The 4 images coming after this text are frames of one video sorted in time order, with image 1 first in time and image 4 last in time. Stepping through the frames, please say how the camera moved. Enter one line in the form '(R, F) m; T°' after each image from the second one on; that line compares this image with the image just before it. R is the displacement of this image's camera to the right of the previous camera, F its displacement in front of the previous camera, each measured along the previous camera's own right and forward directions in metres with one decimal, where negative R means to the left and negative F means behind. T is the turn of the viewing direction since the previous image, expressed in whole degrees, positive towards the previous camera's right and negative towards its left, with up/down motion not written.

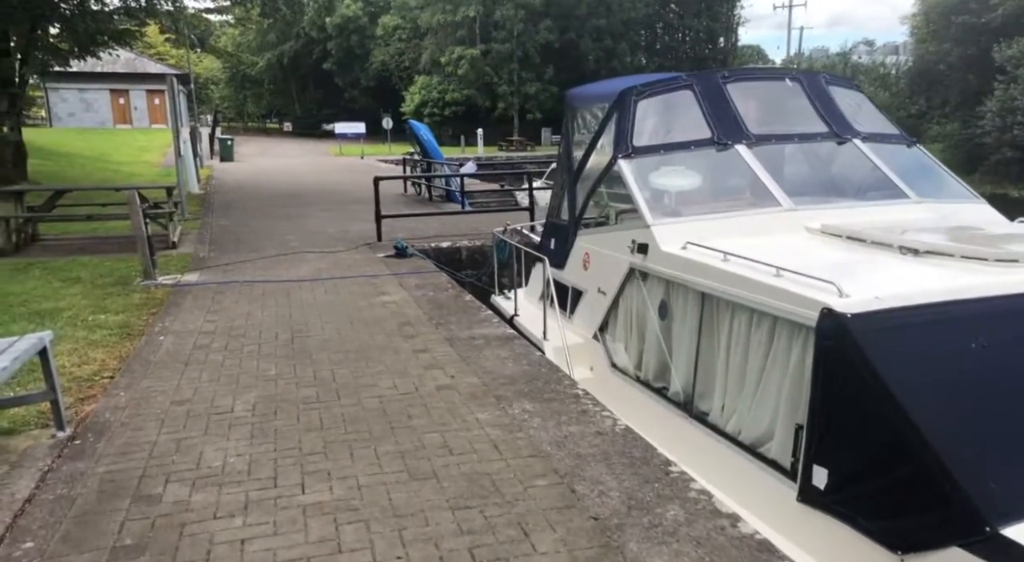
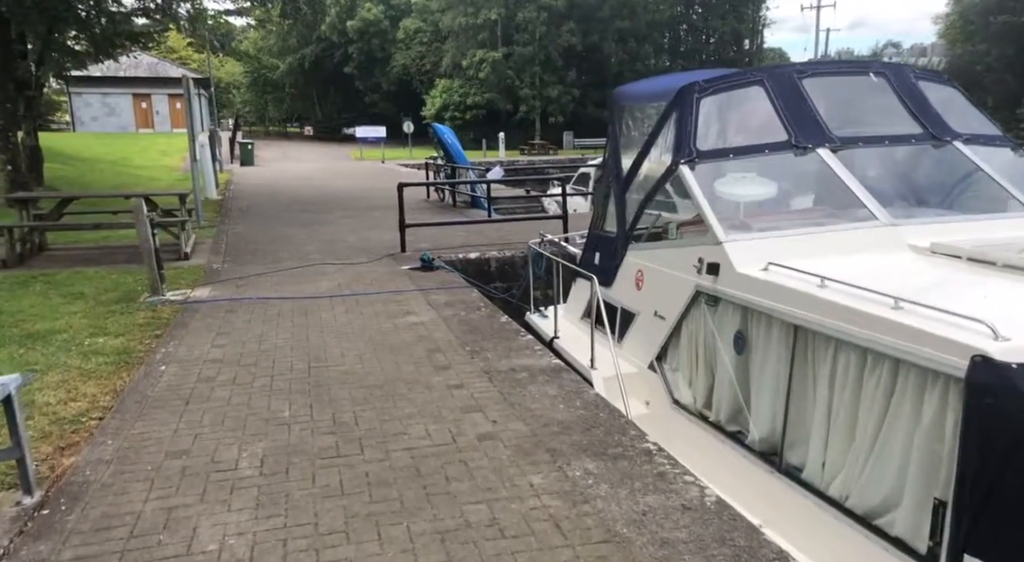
(-0.2, +0.7) m; -1°
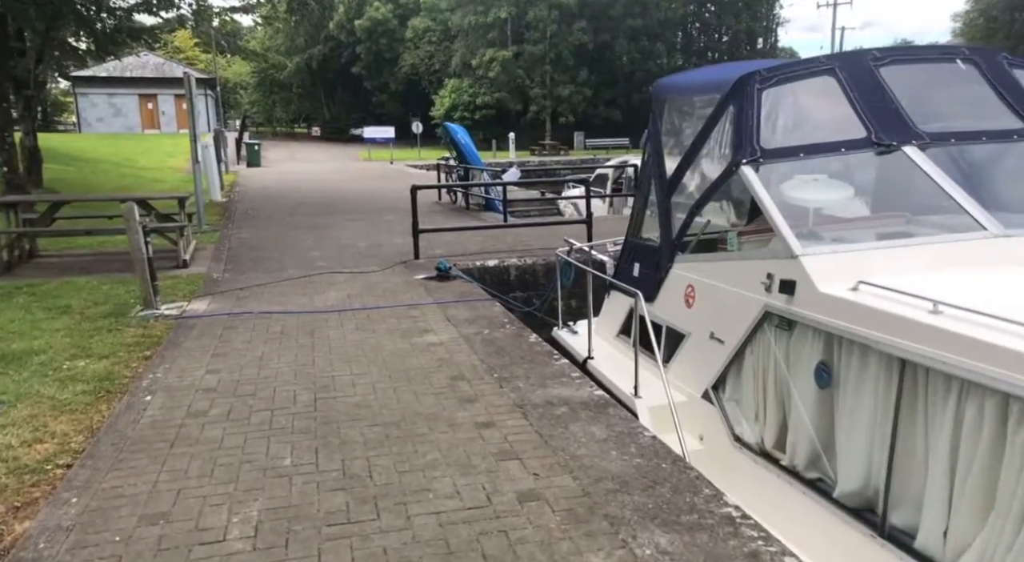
(-0.2, +0.7) m; -1°
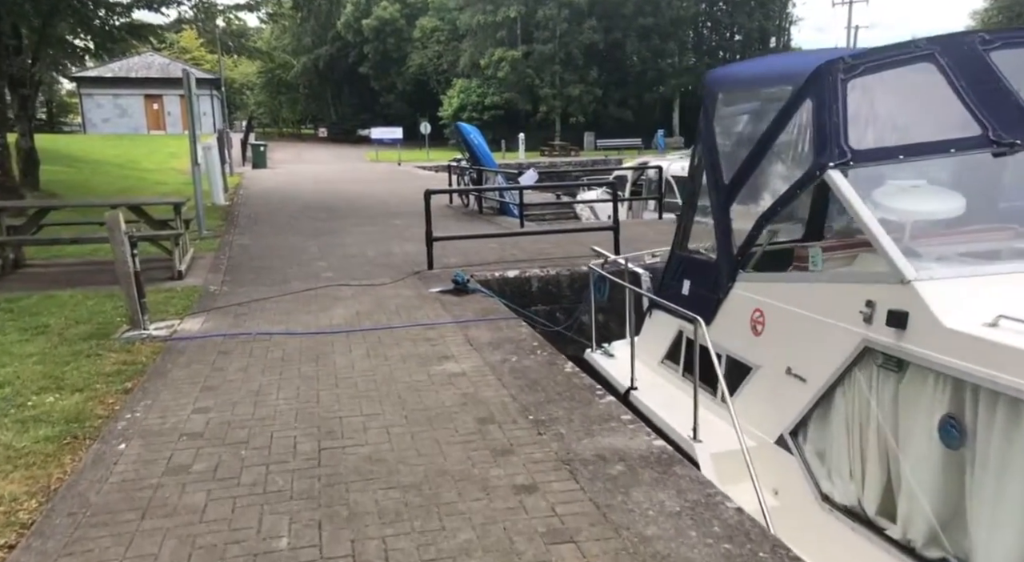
(-0.2, +0.7) m; 0°
